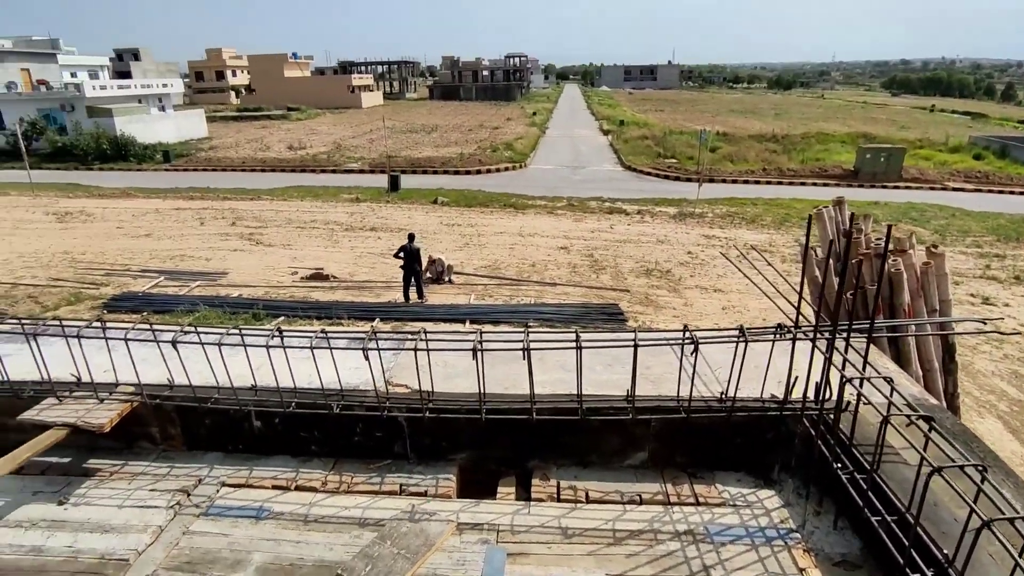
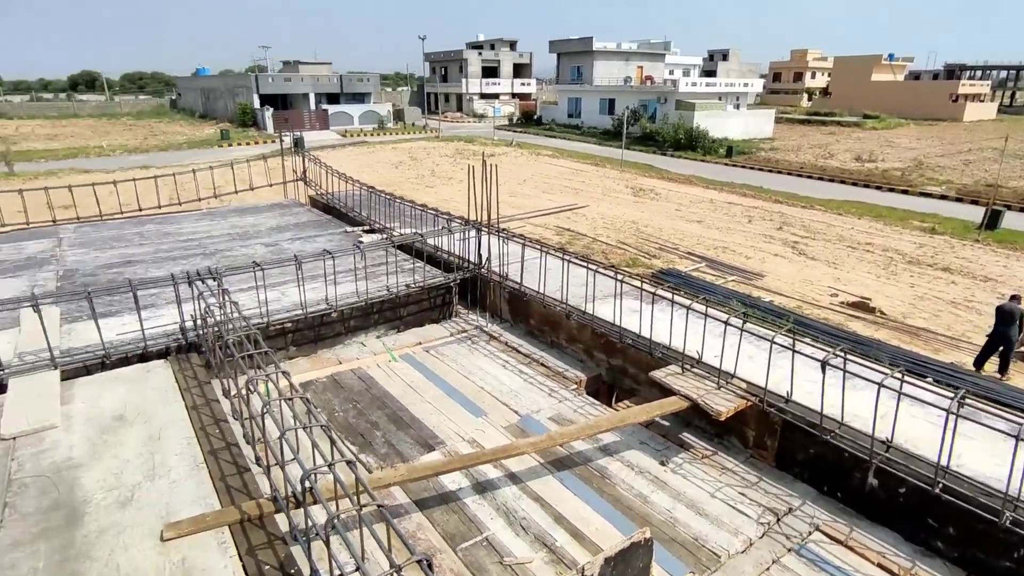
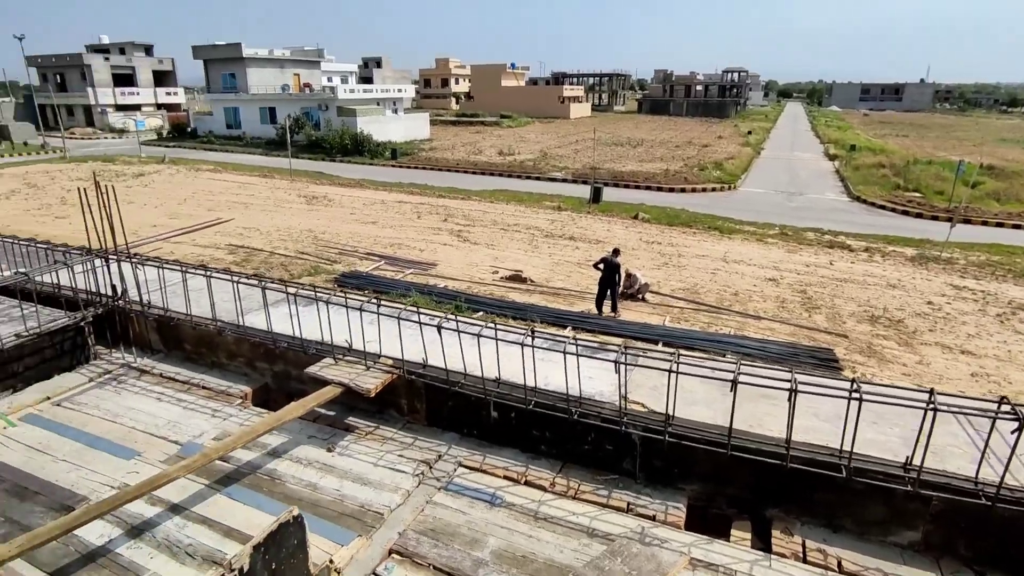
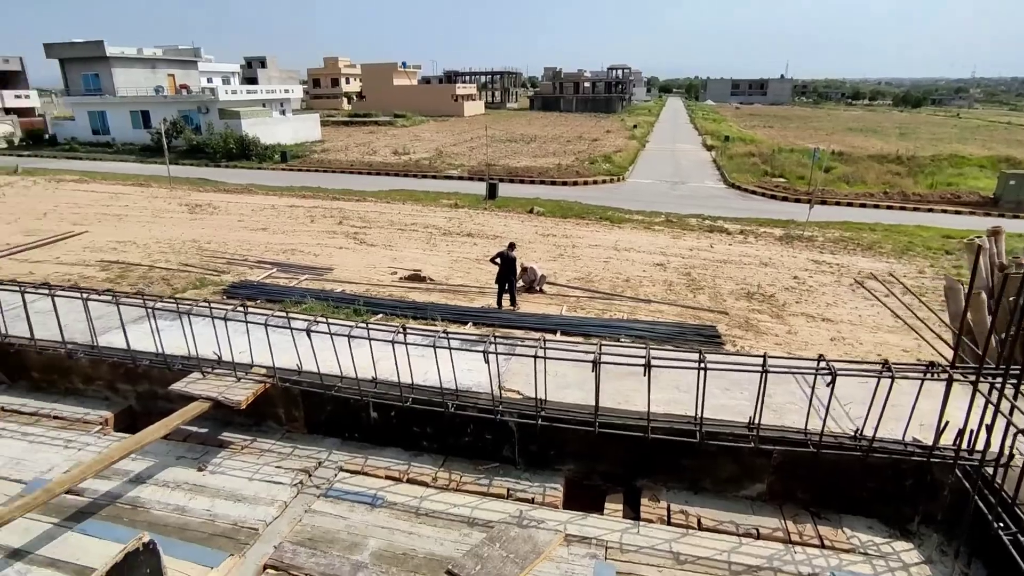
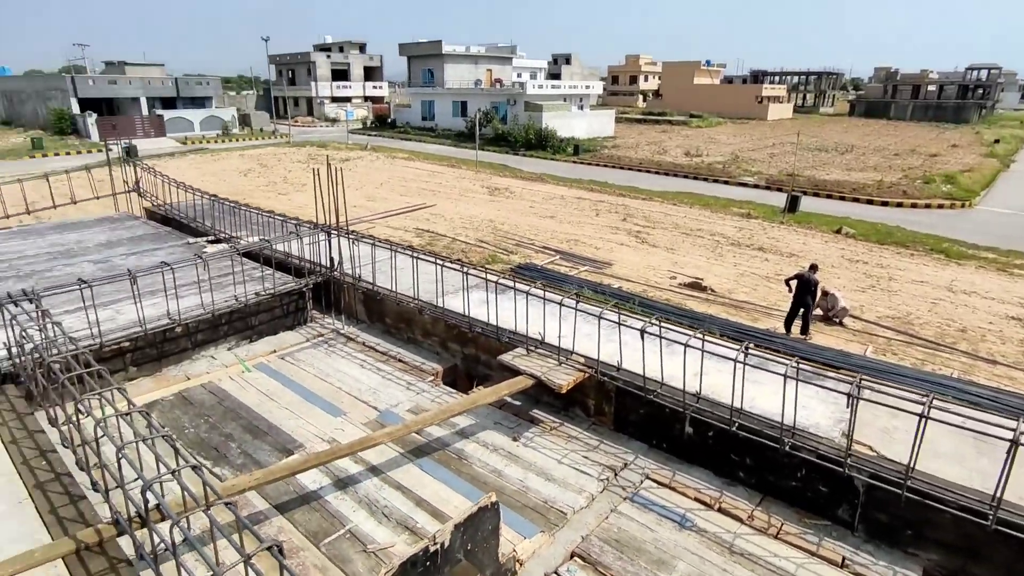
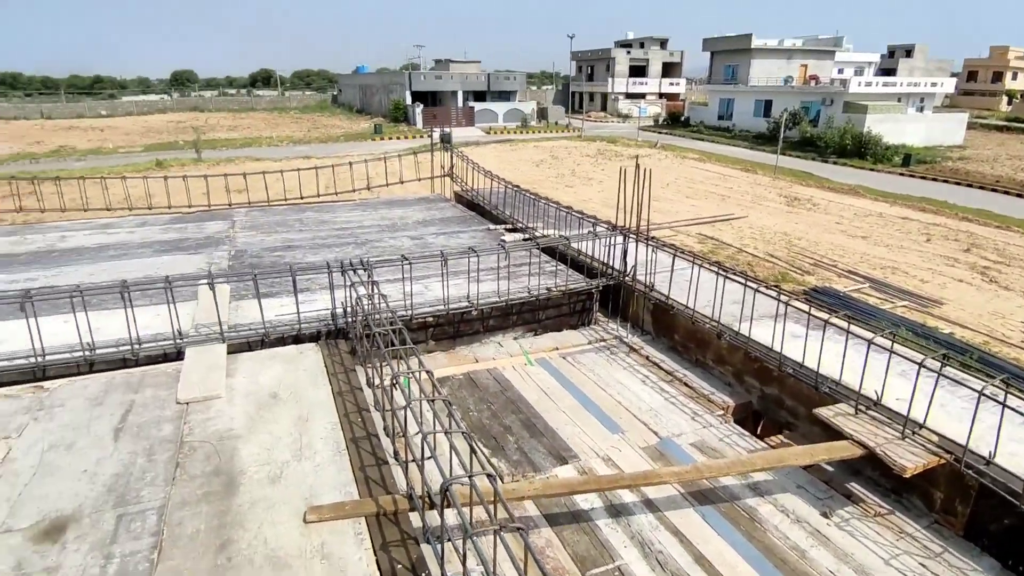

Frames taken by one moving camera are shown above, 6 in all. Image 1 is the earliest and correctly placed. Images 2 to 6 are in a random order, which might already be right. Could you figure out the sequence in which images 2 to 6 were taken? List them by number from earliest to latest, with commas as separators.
4, 3, 5, 2, 6
